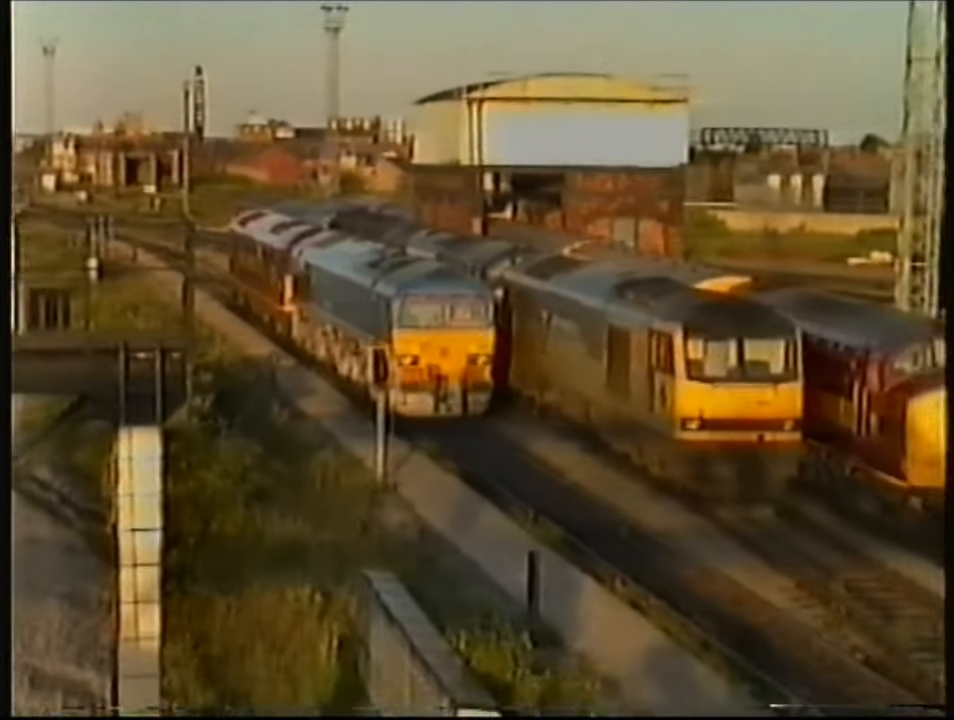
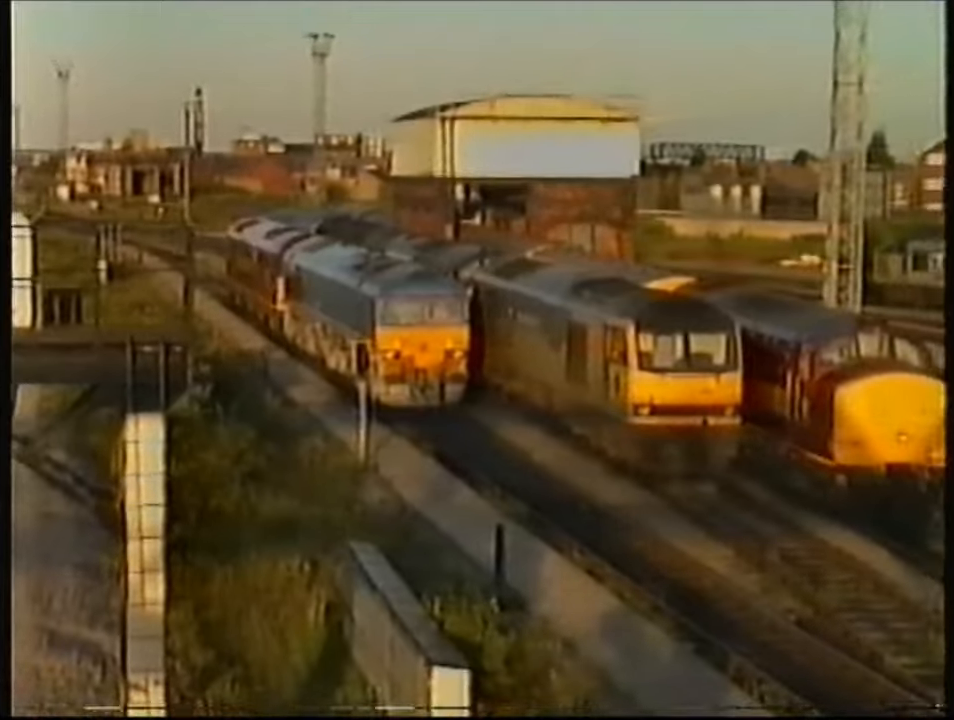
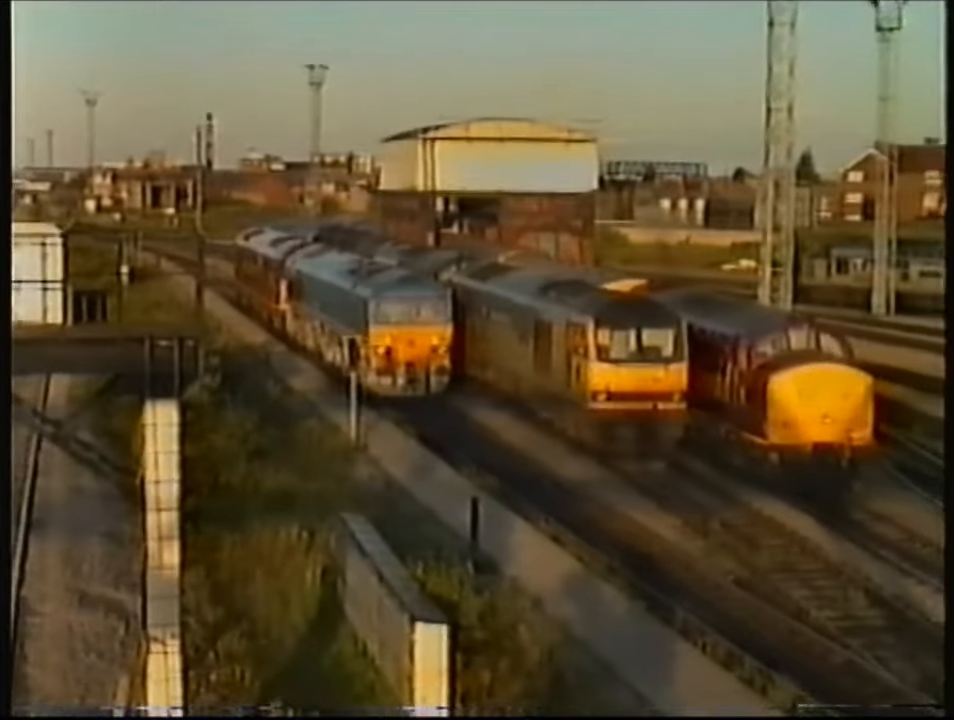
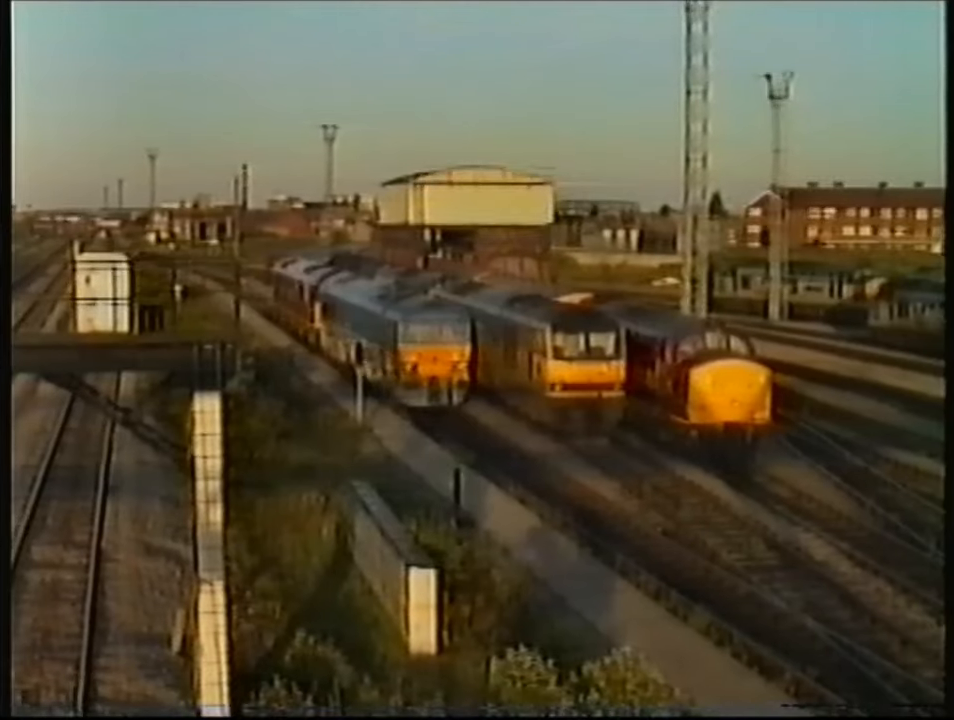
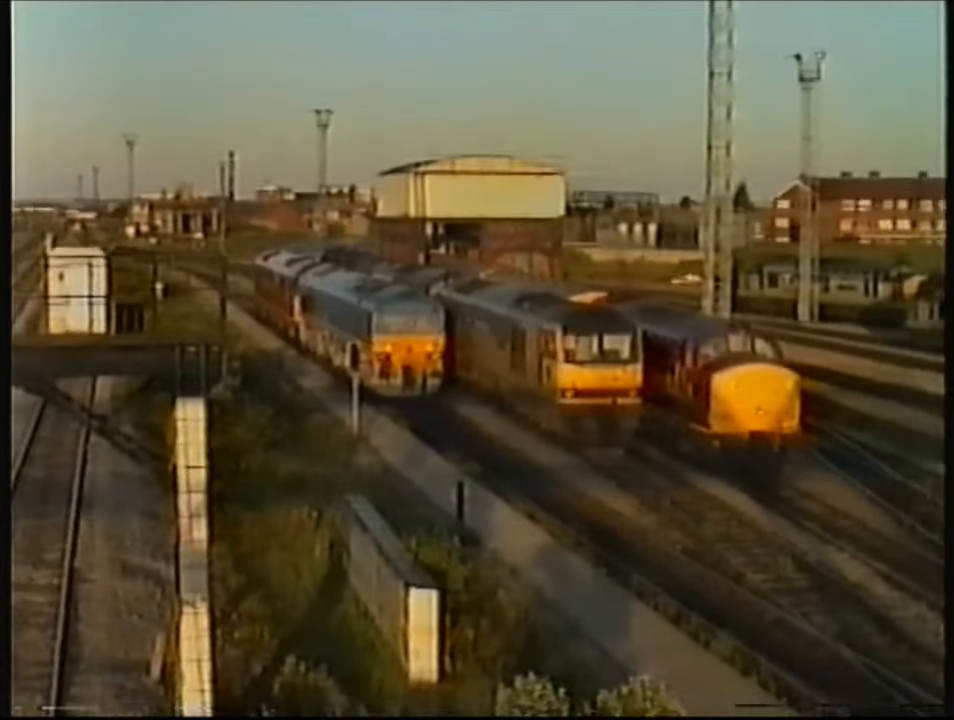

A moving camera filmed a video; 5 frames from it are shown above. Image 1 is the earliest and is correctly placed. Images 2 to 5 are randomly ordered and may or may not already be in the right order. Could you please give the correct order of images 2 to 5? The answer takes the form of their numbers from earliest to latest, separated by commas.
2, 3, 5, 4
